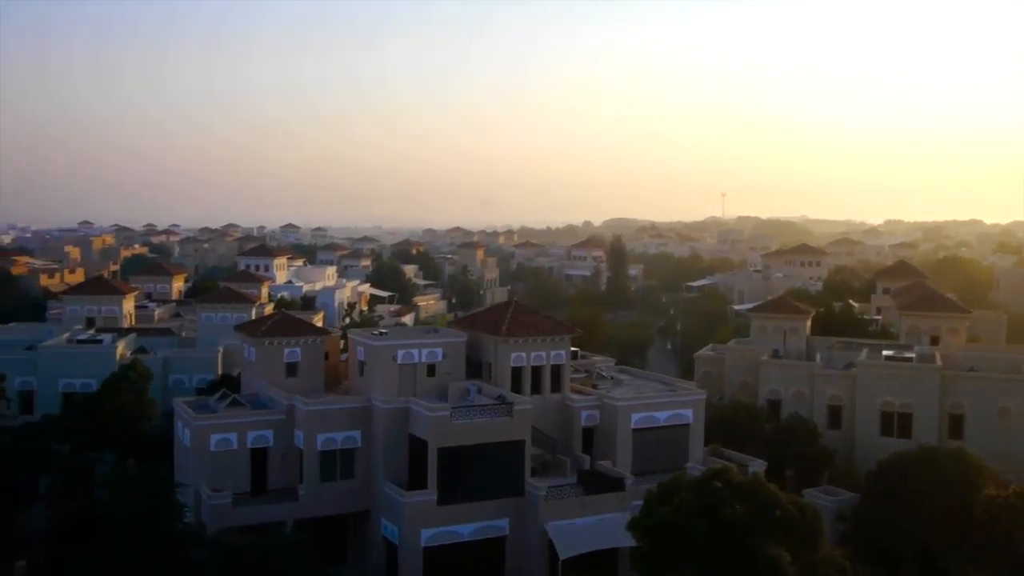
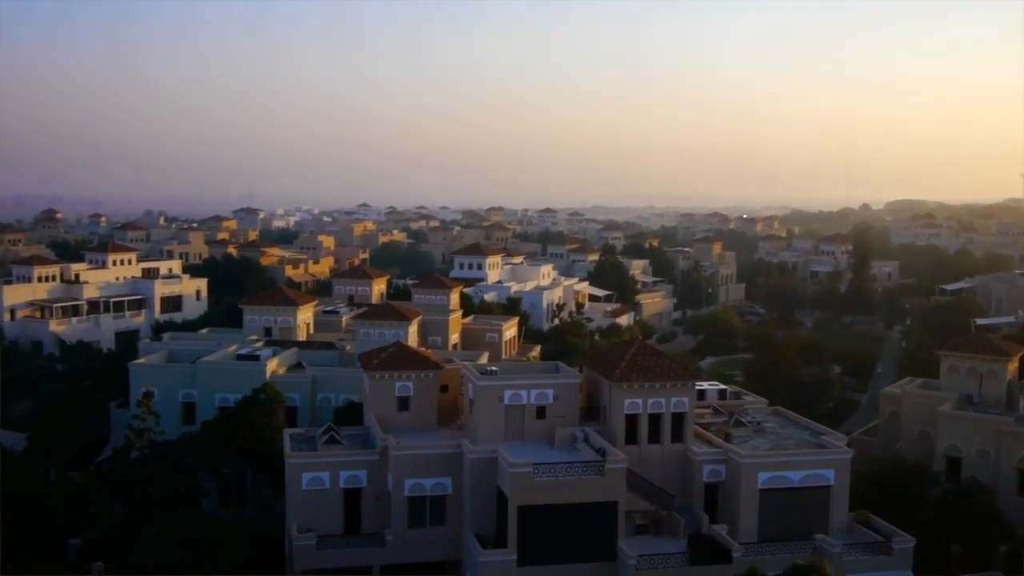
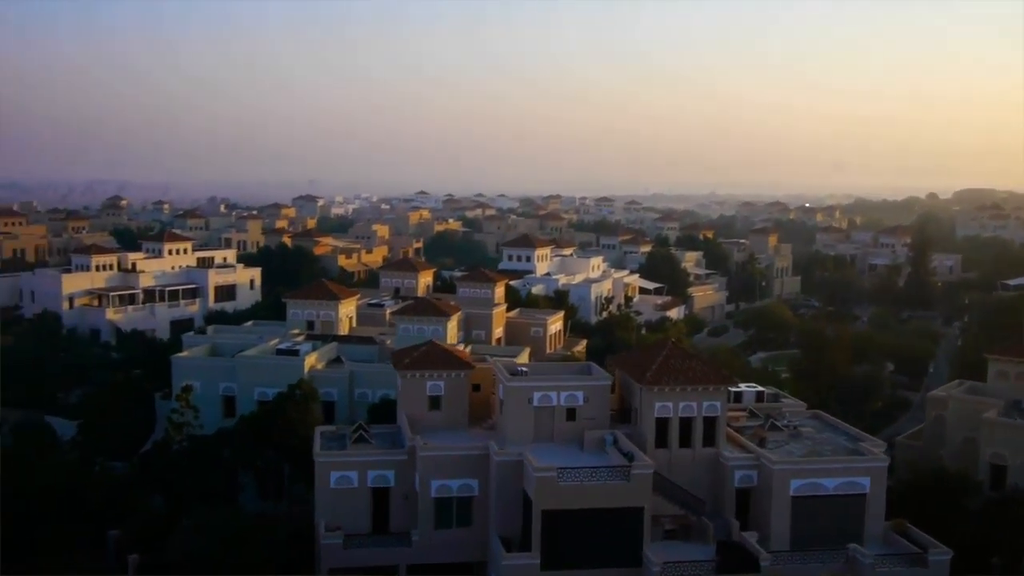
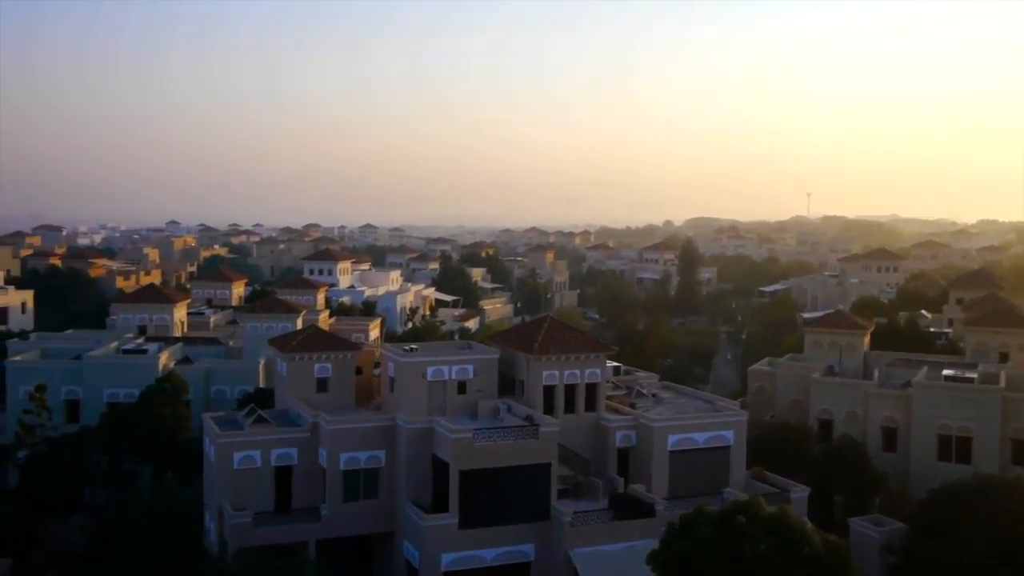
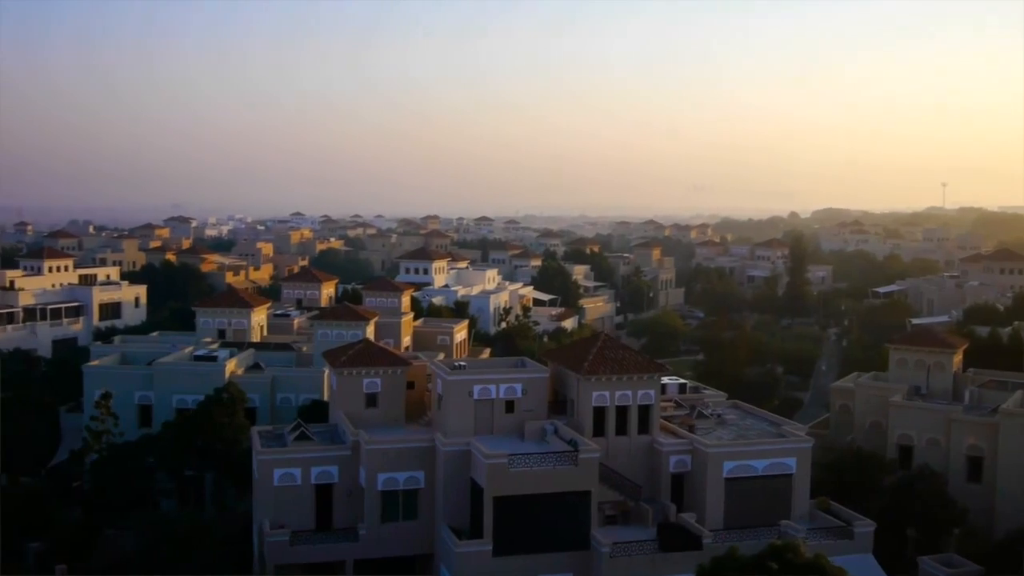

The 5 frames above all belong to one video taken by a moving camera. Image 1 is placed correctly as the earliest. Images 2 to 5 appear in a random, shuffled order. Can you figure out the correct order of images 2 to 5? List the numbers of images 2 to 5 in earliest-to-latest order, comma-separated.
4, 5, 2, 3
